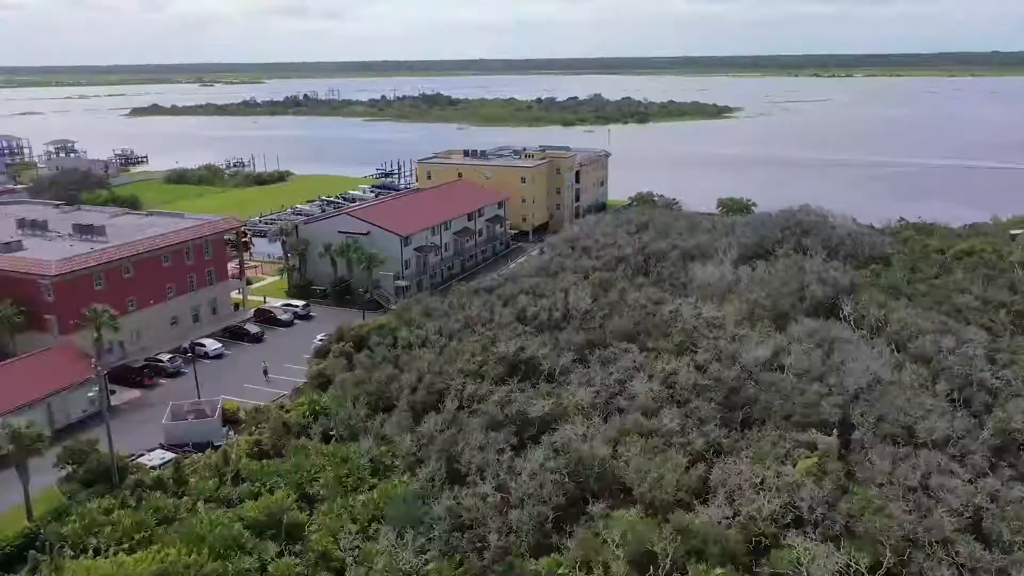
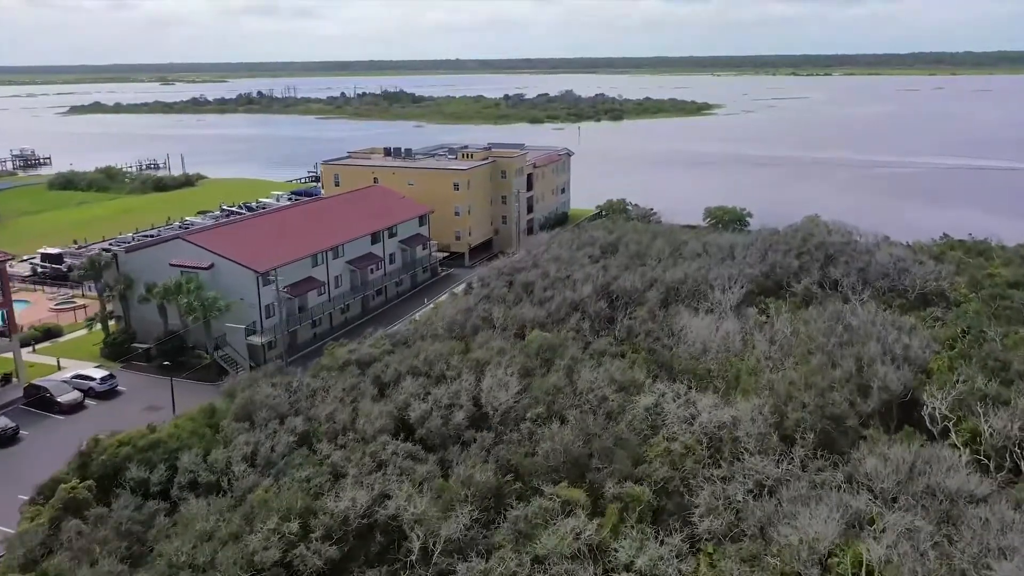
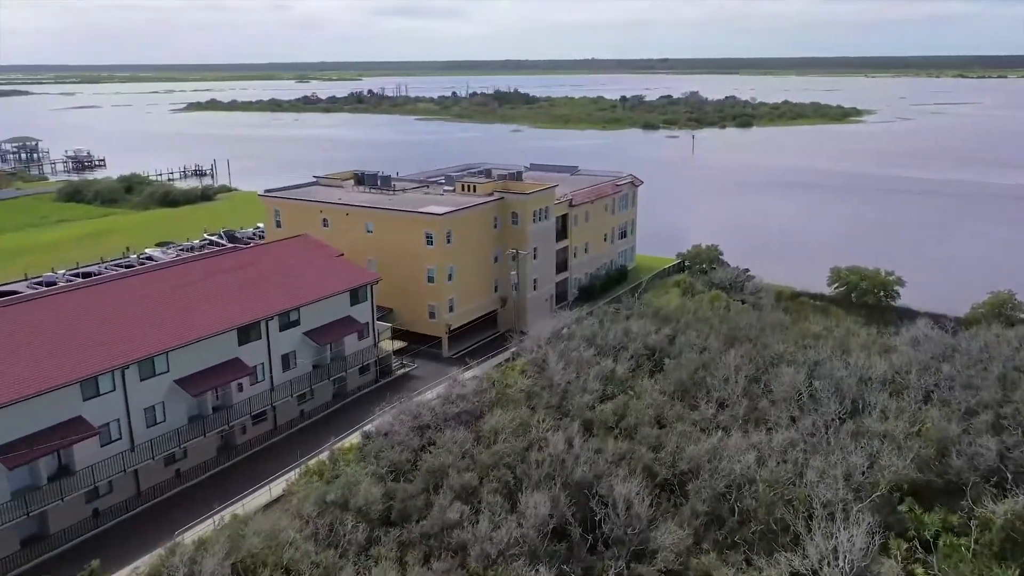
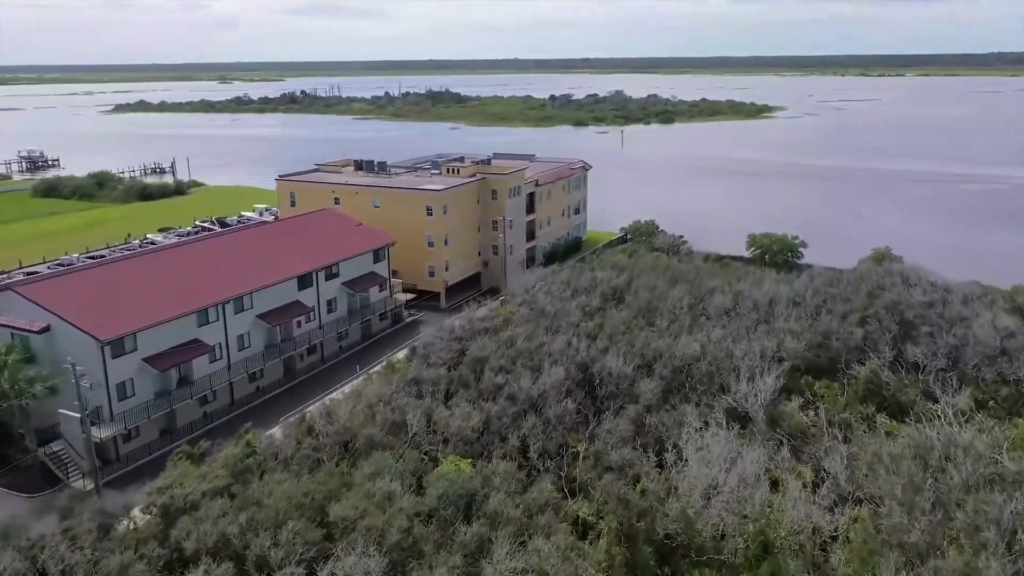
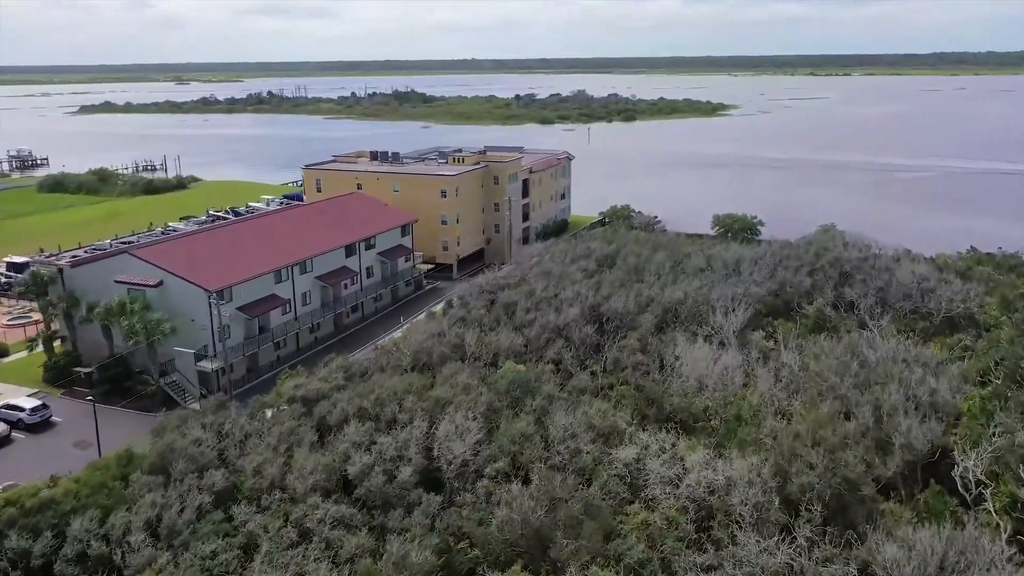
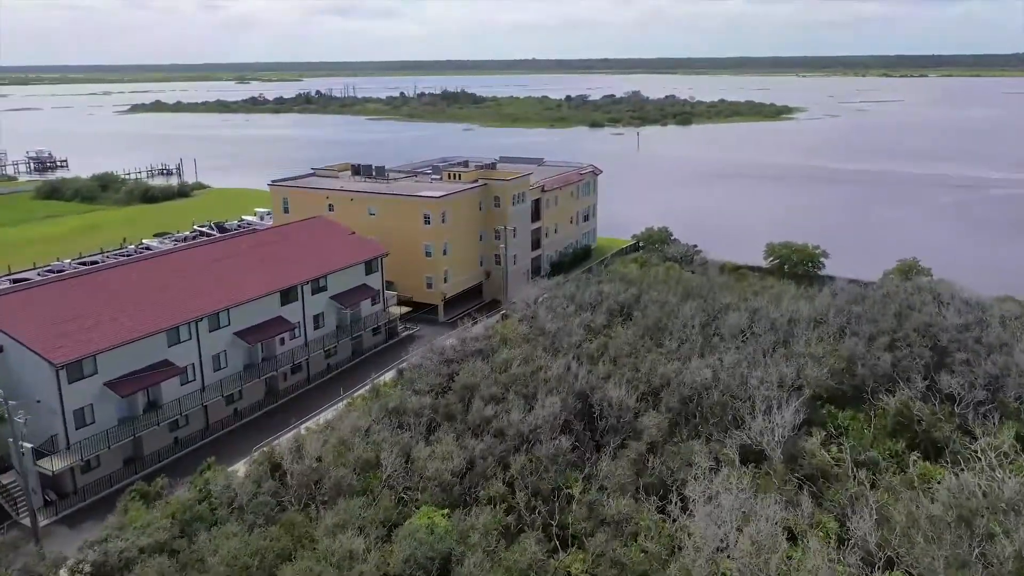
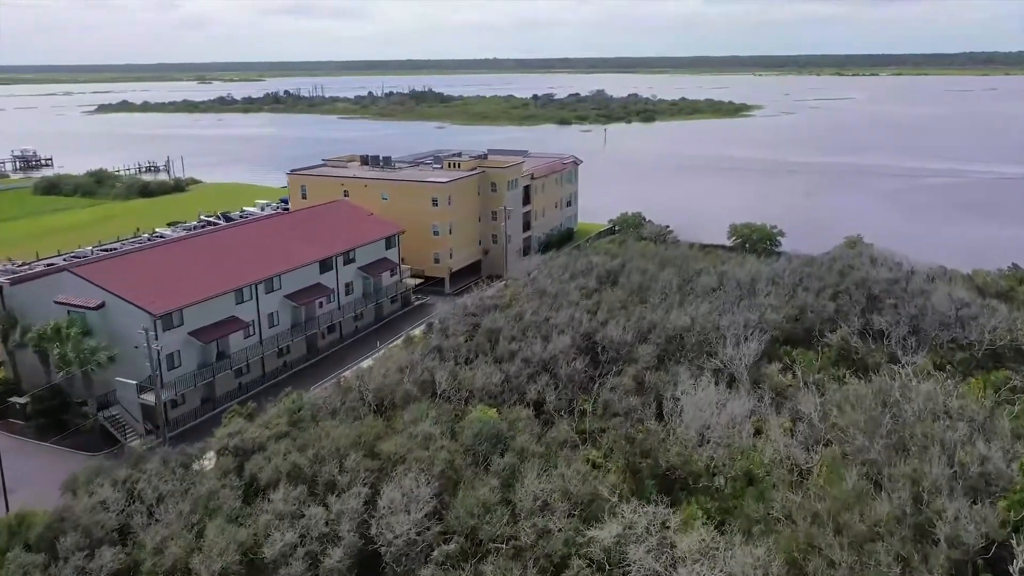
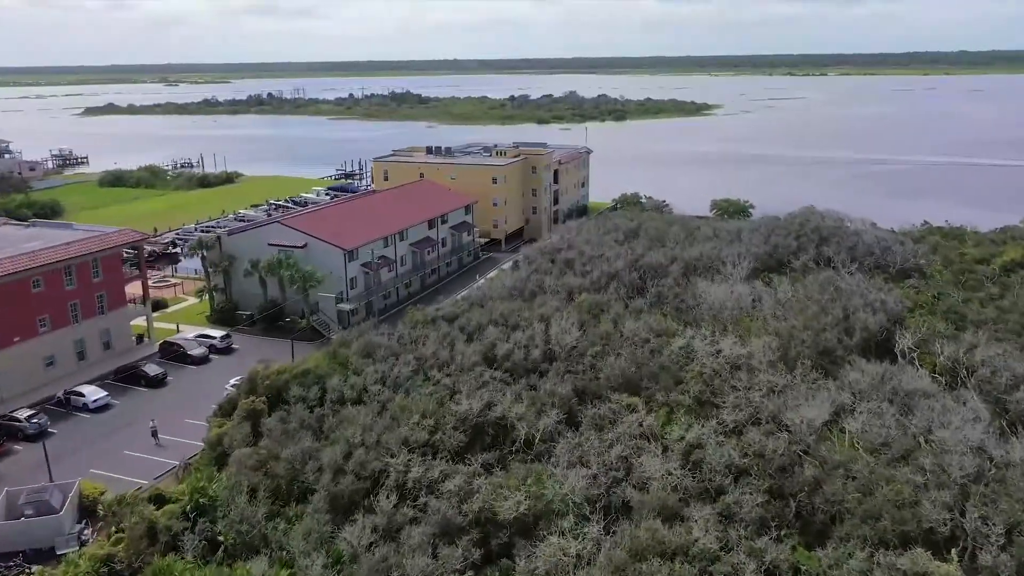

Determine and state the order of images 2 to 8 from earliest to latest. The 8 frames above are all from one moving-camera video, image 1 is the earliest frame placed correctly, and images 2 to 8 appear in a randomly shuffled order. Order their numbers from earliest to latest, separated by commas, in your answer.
8, 2, 5, 7, 4, 6, 3
